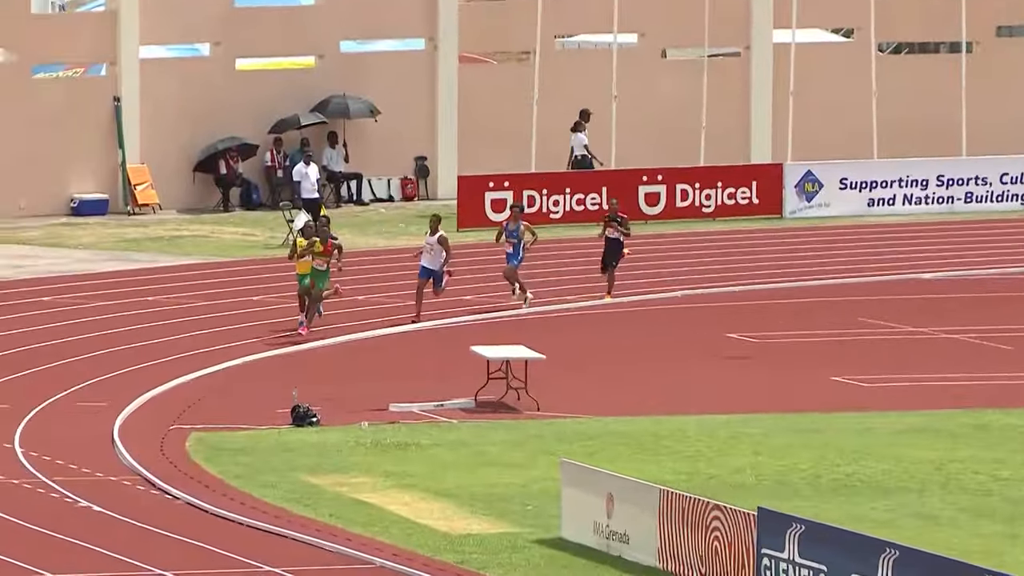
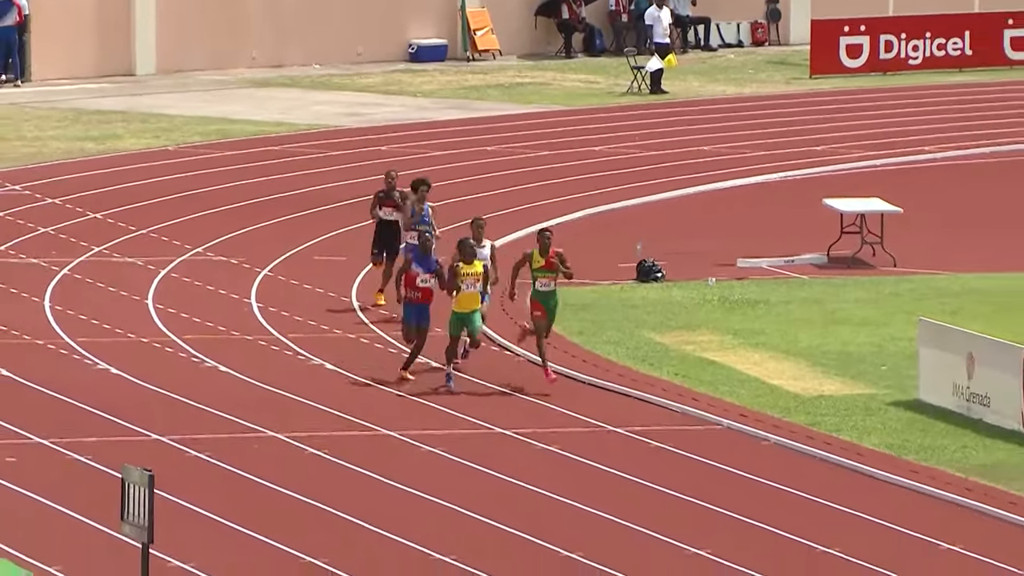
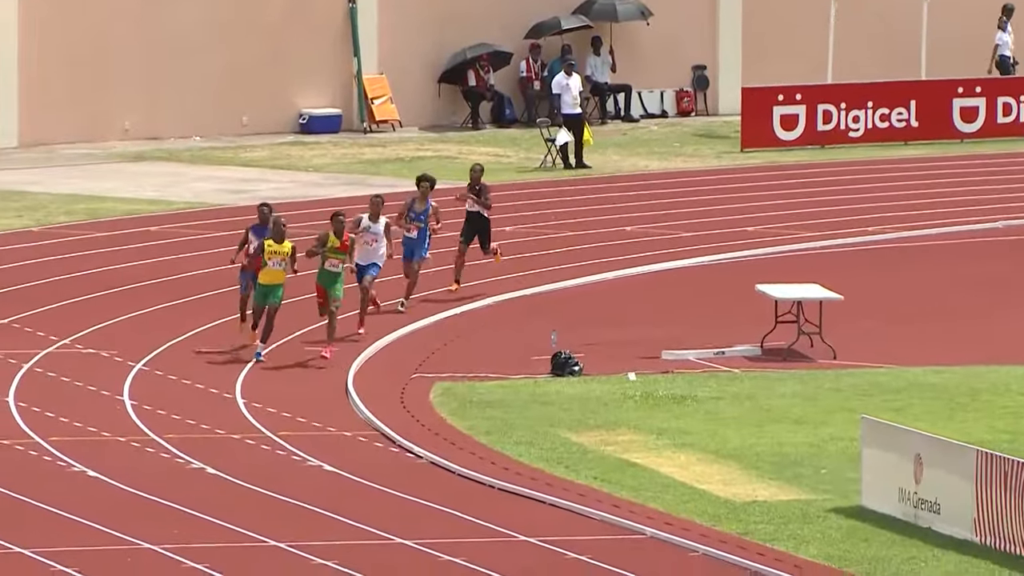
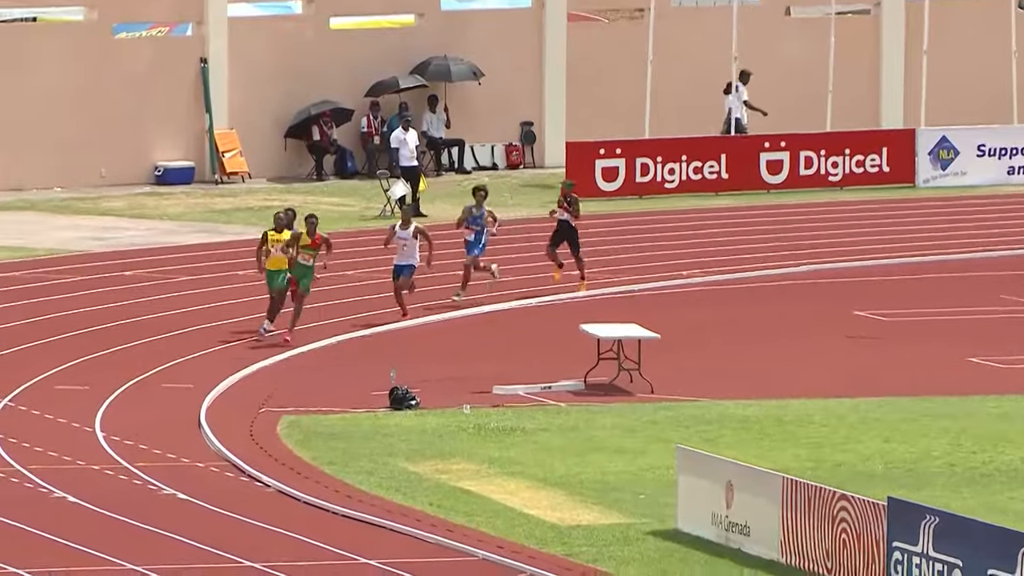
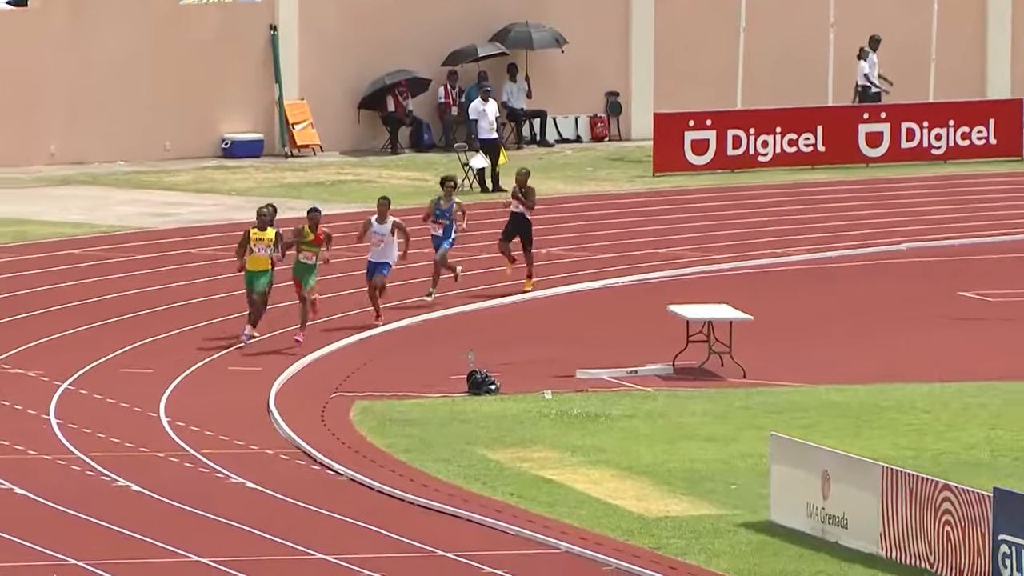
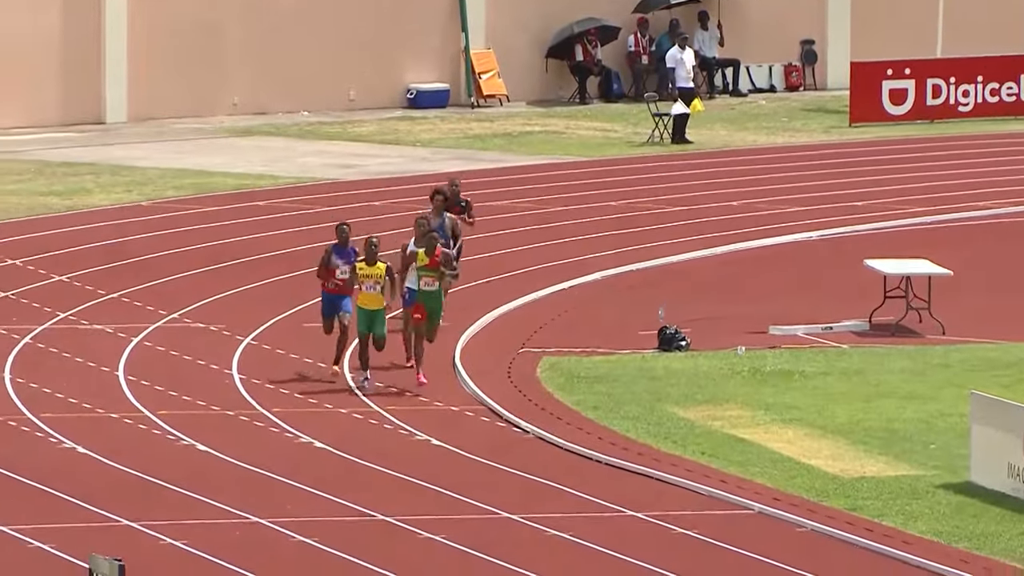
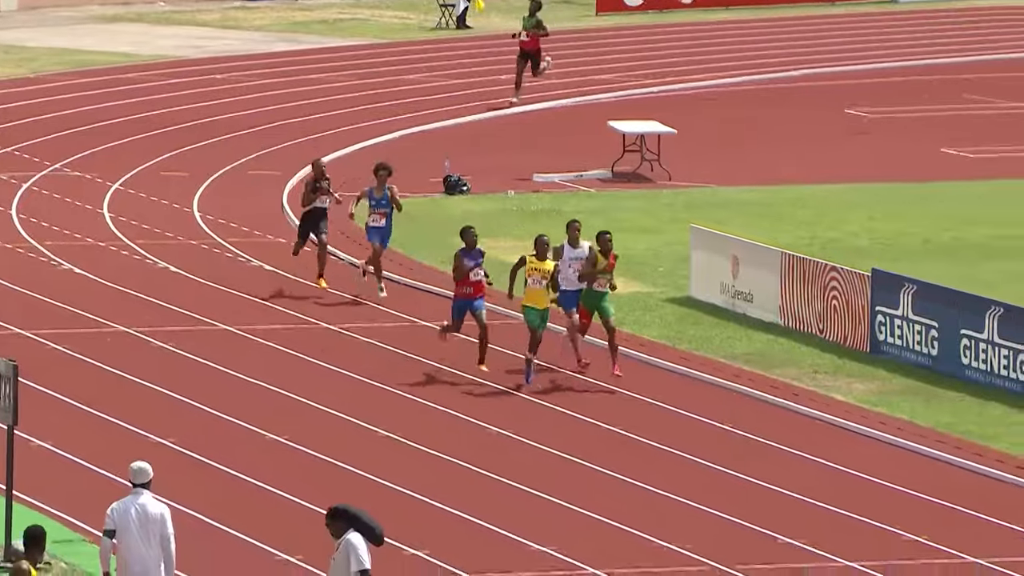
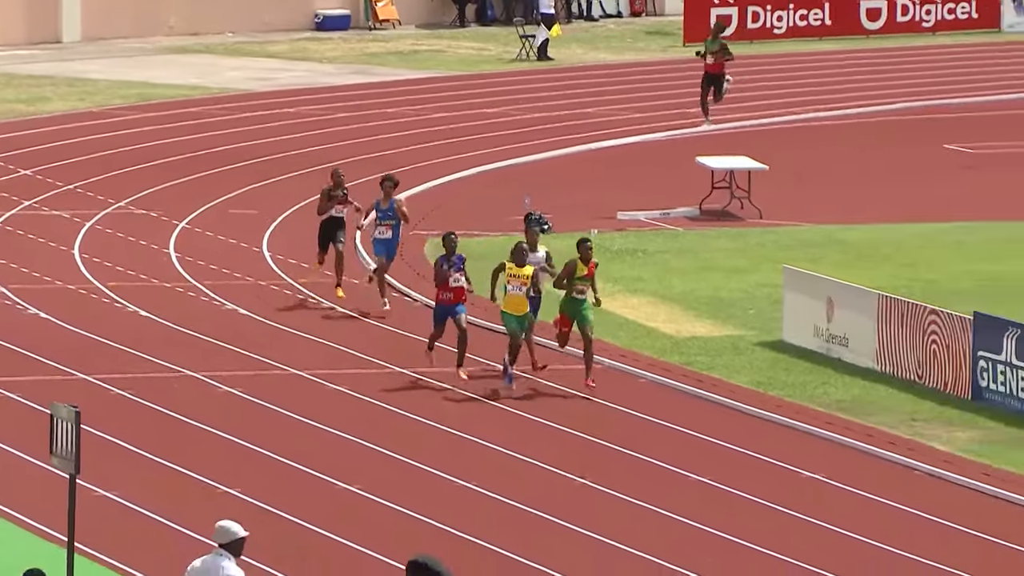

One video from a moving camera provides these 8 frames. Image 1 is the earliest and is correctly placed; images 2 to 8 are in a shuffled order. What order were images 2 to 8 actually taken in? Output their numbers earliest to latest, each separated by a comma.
4, 5, 3, 6, 2, 8, 7
